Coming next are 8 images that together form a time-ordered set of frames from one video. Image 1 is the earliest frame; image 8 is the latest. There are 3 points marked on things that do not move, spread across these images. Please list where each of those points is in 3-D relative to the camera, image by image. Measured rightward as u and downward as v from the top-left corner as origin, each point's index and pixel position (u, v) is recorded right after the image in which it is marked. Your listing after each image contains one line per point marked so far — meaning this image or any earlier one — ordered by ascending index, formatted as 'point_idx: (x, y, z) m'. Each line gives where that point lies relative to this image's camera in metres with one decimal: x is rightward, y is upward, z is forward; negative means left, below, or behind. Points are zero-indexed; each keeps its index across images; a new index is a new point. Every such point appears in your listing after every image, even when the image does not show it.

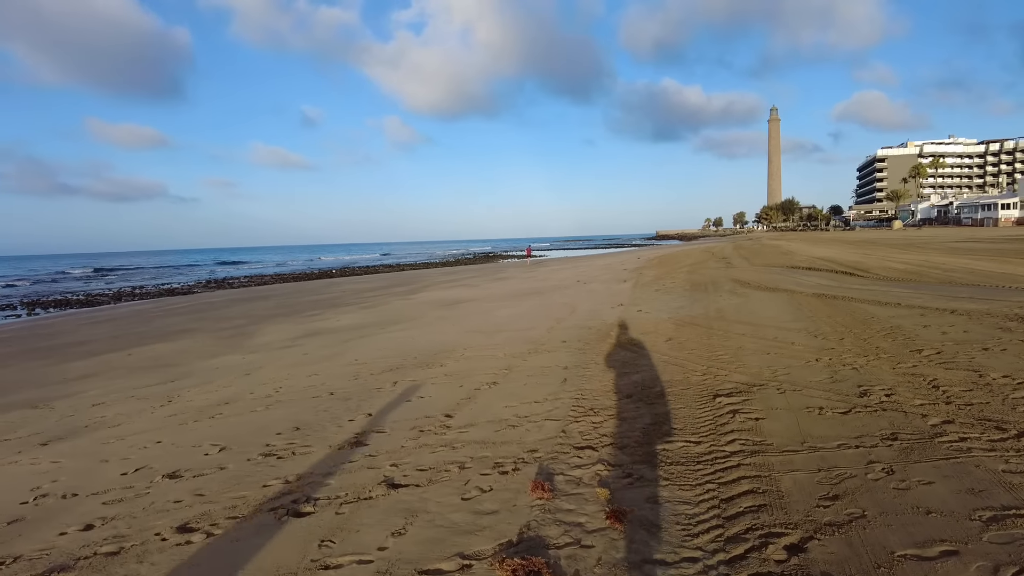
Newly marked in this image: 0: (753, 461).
0: (+1.3, -0.9, +3.4) m
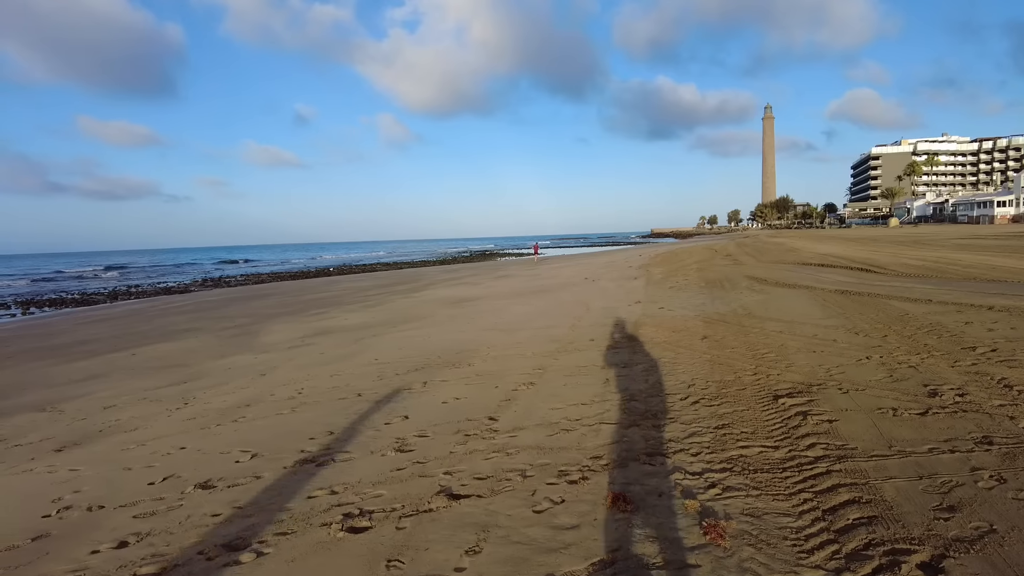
0: (+1.6, -0.9, +3.2) m
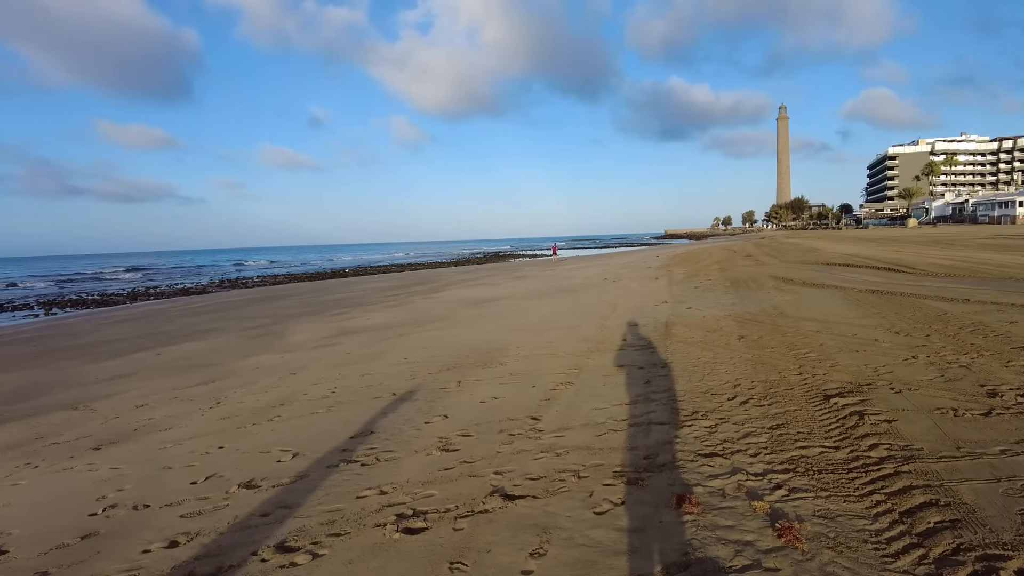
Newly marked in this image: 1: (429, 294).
0: (+1.9, -0.8, +3.0) m
1: (-2.4, -0.2, +19.3) m
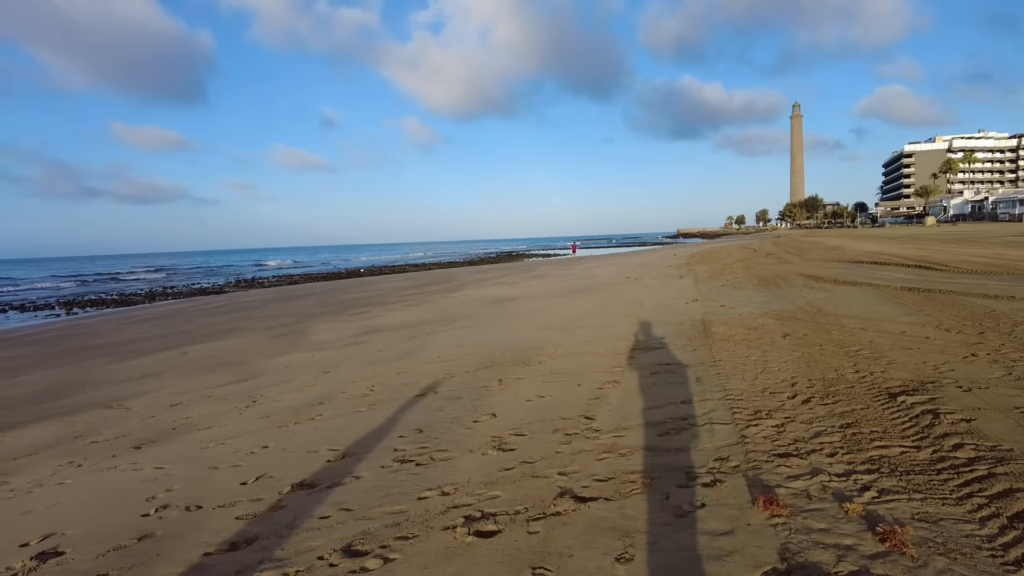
0: (+2.2, -0.8, +2.9) m
1: (-1.9, -0.1, +19.2) m
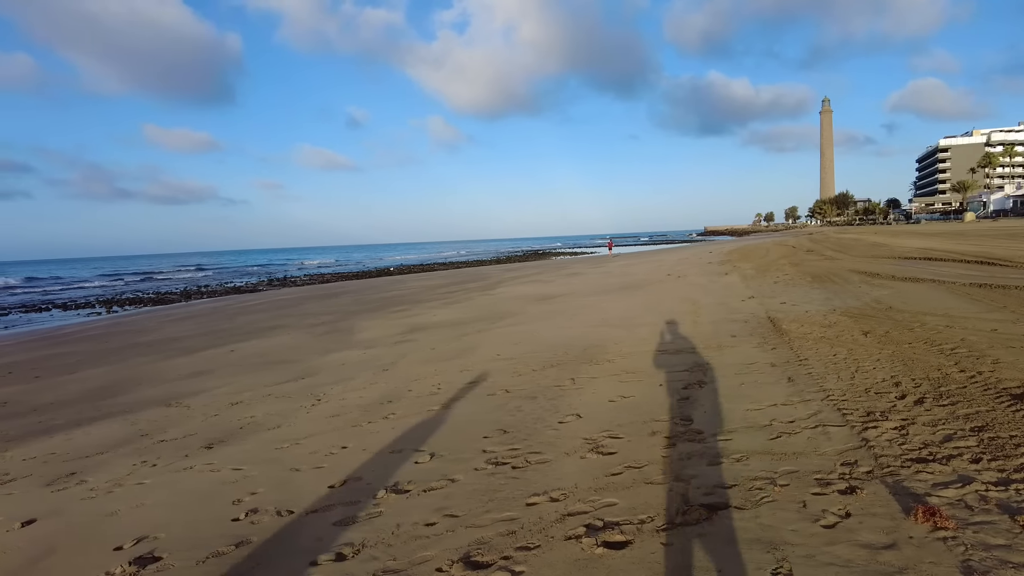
0: (+2.7, -0.8, +2.6) m
1: (-0.8, -0.1, +19.0) m
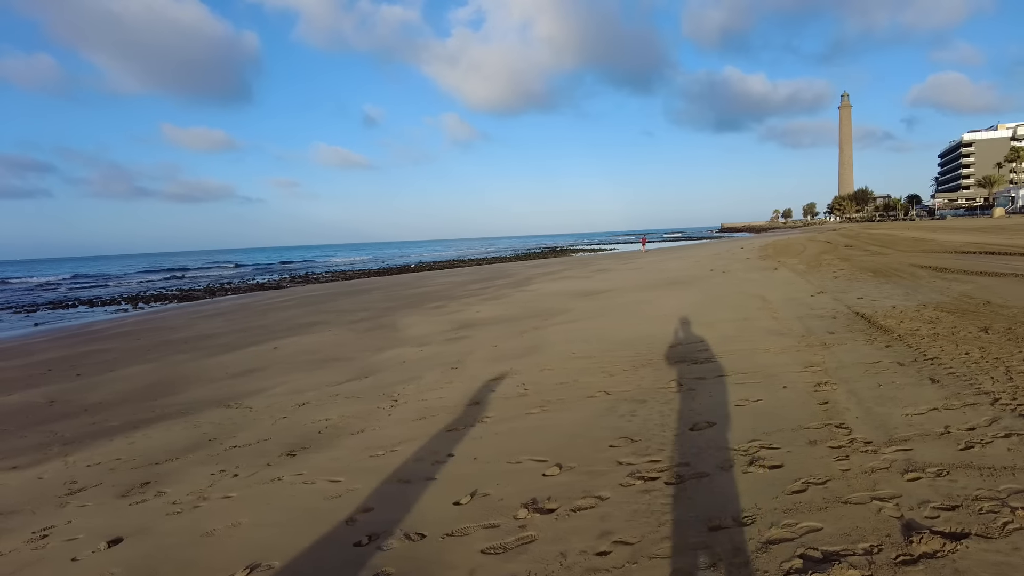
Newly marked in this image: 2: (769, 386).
0: (+3.4, -0.7, +2.1) m
1: (+0.2, 0.0, +18.6) m
2: (+1.8, -0.7, +4.6) m
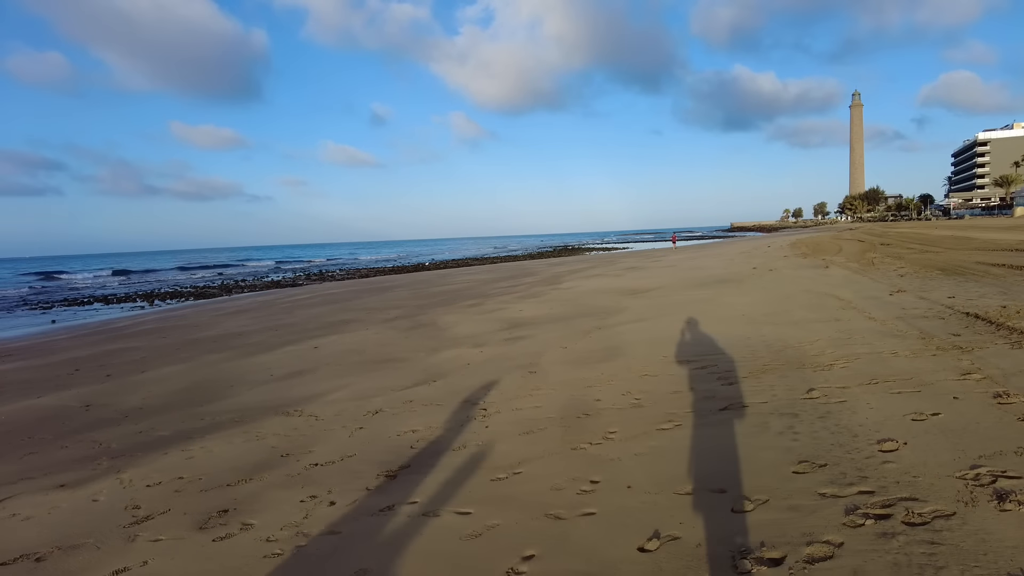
0: (+4.1, -0.7, +1.4) m
1: (+1.0, +0.1, +17.9) m
2: (+2.5, -0.6, +3.9) m
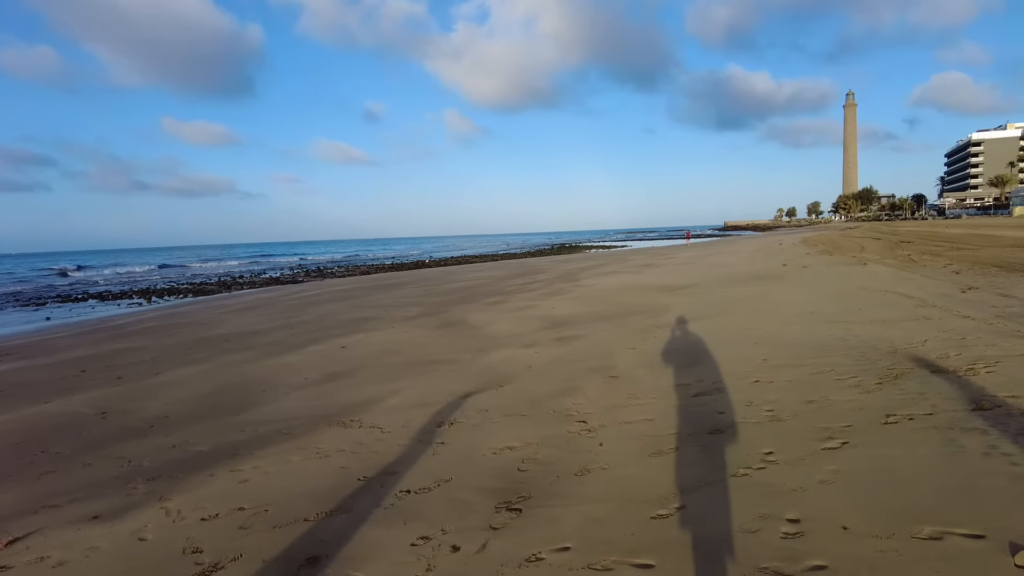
0: (+4.8, -0.7, +0.8) m
1: (+1.5, +0.2, +17.3) m
2: (+3.2, -0.6, +3.3) m
